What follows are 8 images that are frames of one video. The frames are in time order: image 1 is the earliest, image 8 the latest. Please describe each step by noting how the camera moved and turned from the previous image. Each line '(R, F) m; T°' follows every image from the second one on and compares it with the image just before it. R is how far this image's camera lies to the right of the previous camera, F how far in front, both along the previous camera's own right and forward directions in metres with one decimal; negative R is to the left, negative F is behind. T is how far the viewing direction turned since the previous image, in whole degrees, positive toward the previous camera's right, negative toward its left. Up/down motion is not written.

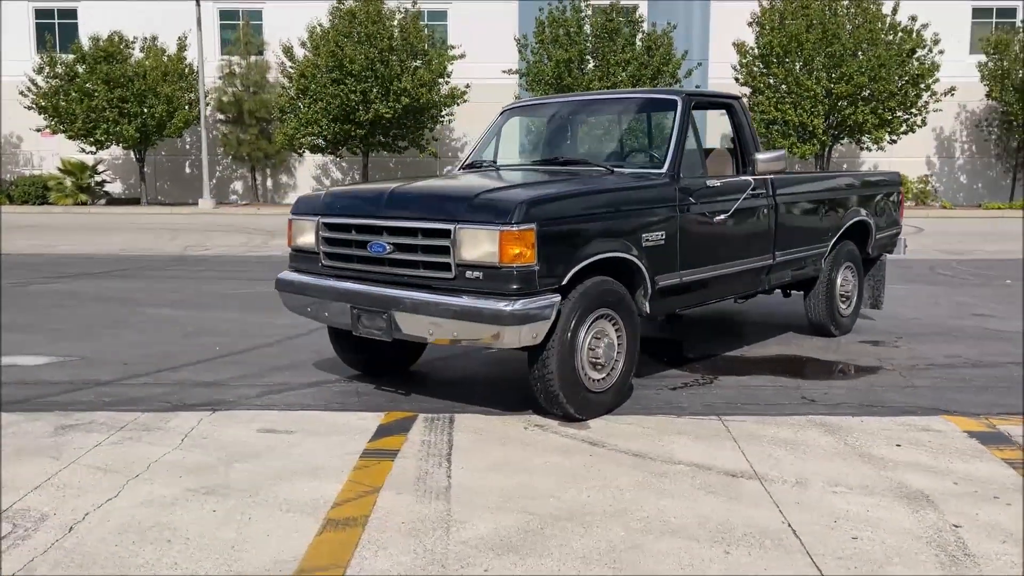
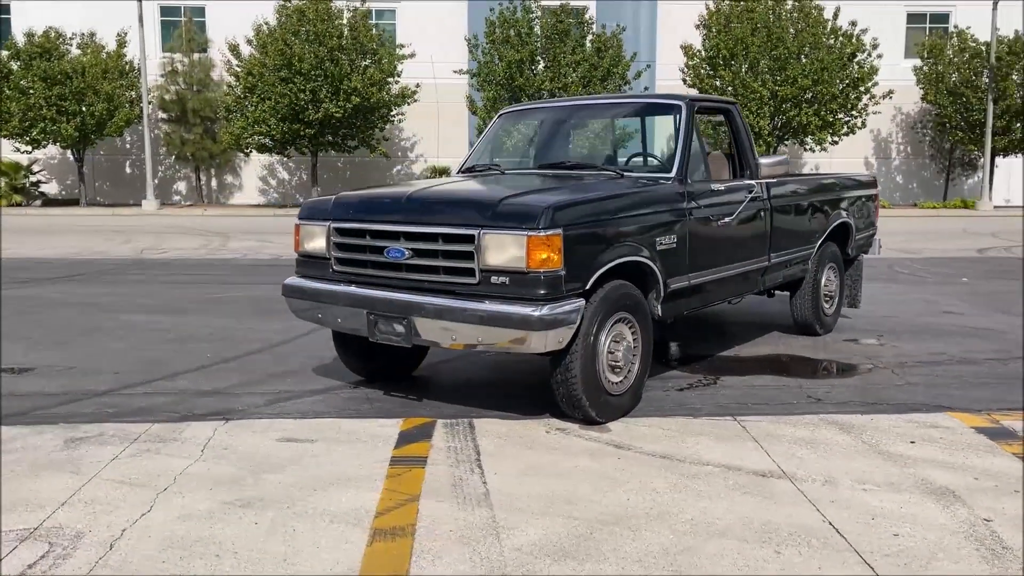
(-0.4, 0.0) m; +4°
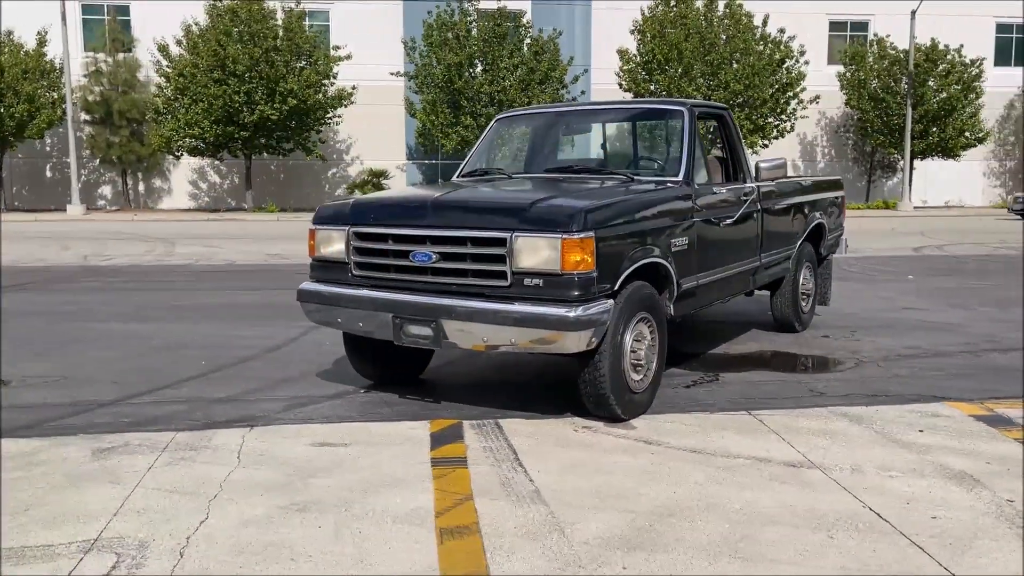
(-0.6, -0.1) m; +5°
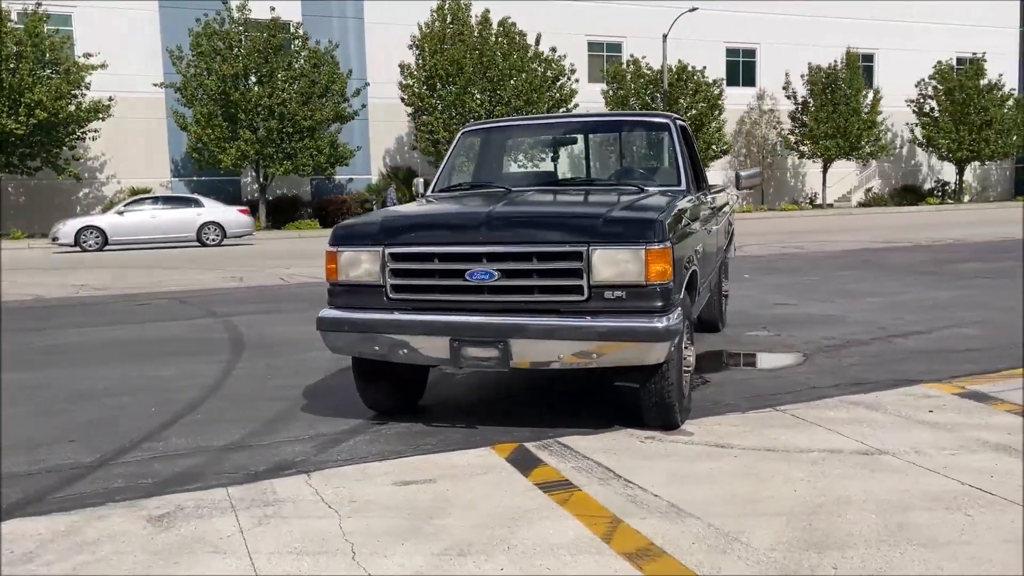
(-1.7, +0.4) m; +16°
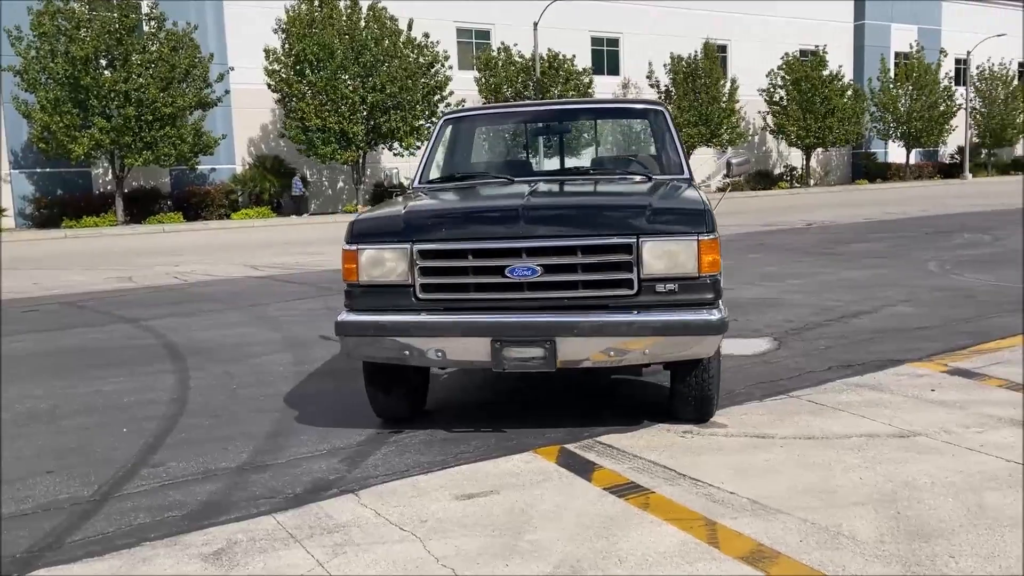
(-1.0, +0.3) m; +9°
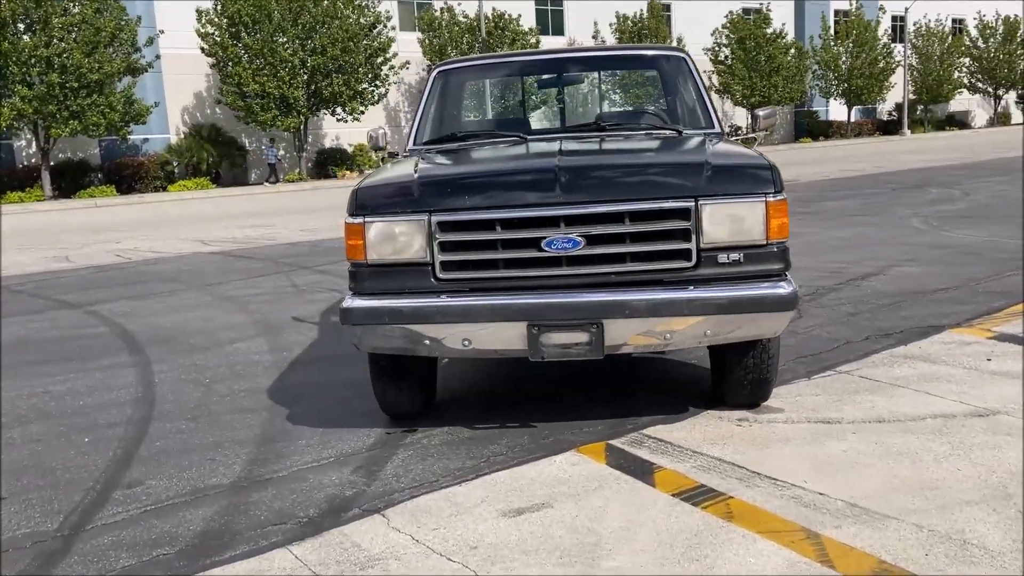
(-0.4, +0.7) m; +4°
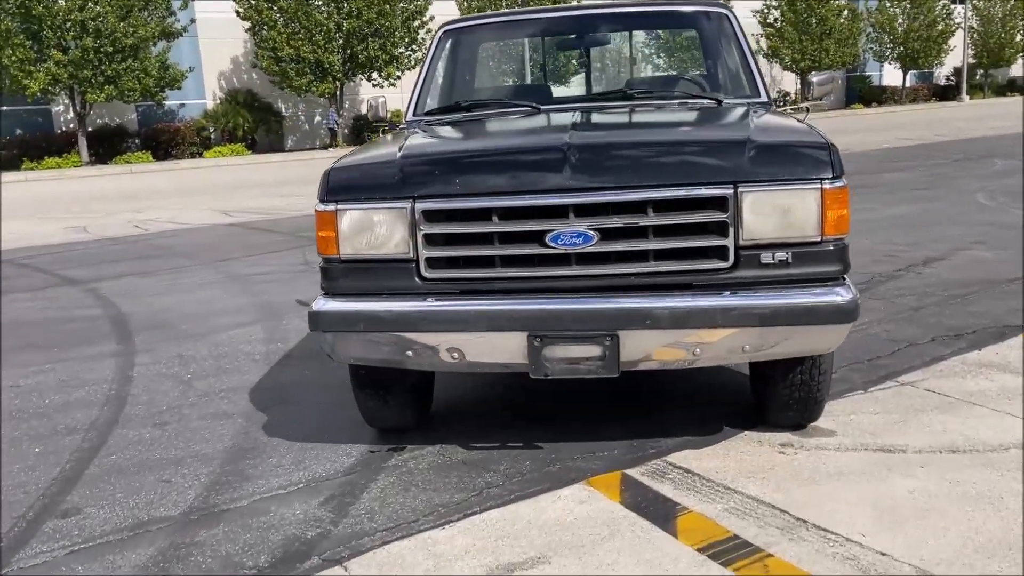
(+0.2, +0.7) m; -3°
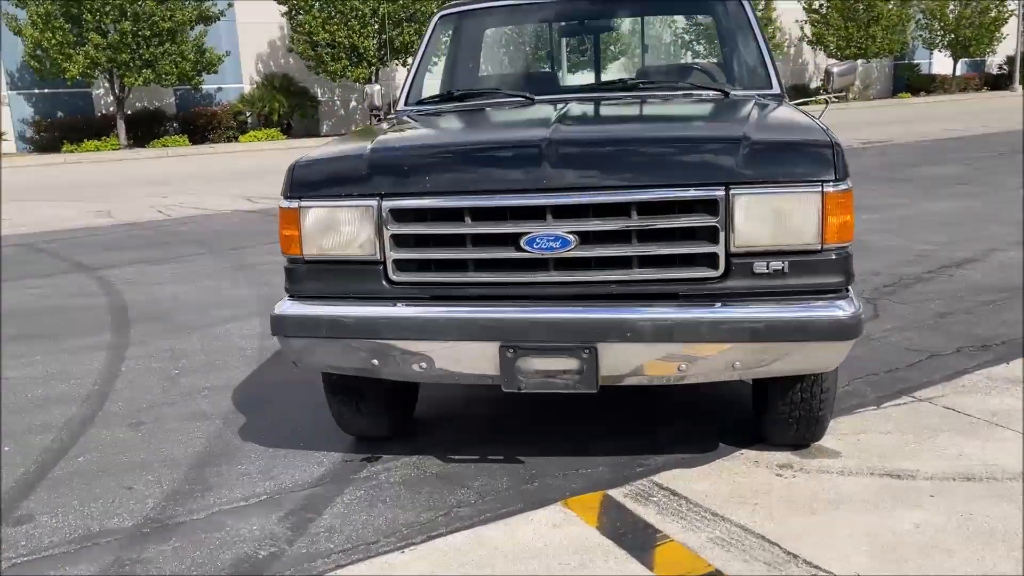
(+0.2, +0.2) m; -2°
